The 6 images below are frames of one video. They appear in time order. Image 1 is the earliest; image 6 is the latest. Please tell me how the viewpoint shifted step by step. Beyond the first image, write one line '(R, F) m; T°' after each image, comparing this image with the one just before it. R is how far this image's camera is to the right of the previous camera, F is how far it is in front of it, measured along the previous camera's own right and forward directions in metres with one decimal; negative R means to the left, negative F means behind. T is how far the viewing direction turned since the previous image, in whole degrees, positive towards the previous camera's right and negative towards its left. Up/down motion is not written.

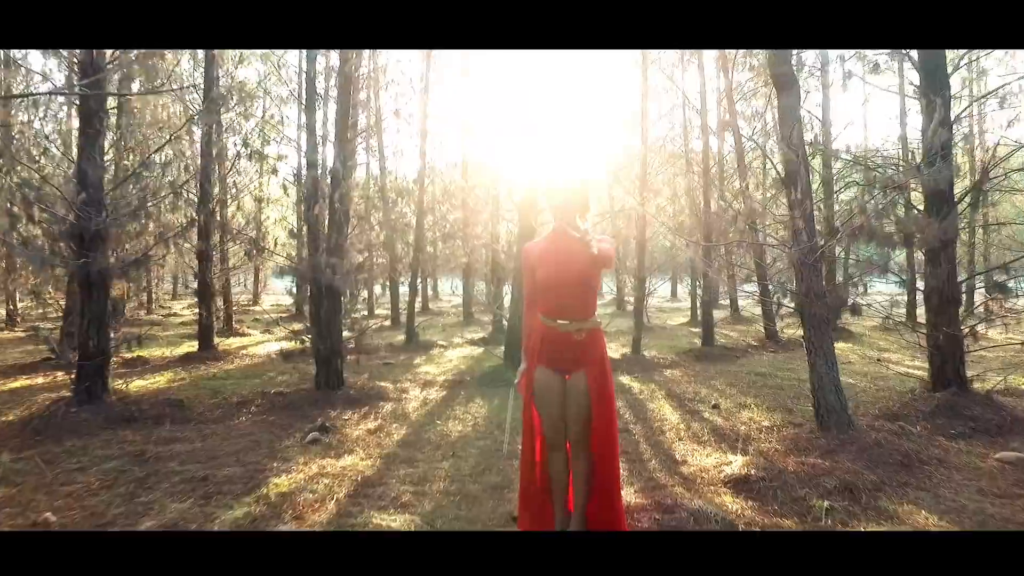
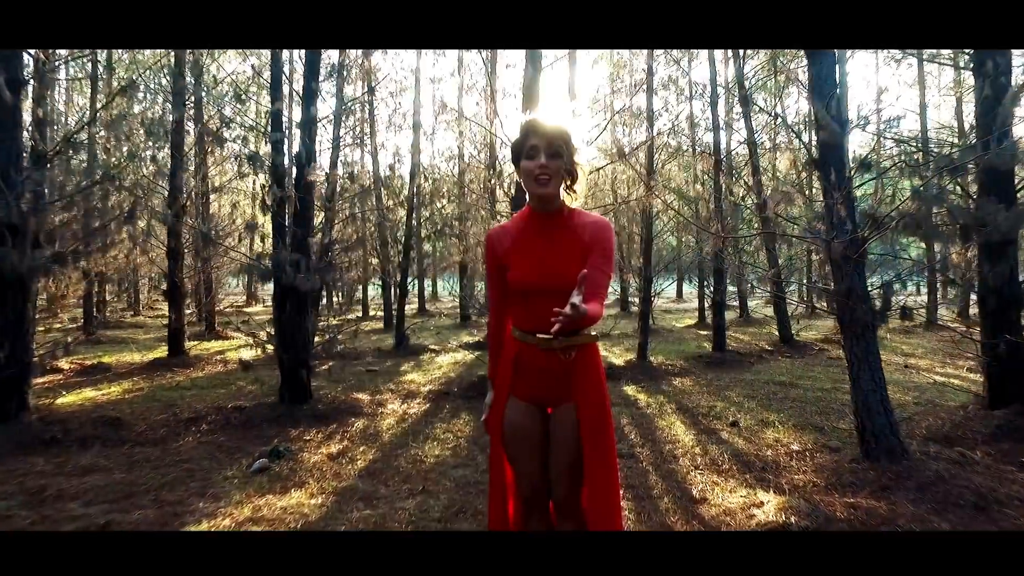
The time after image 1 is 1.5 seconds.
(+0.1, +0.8) m; 0°
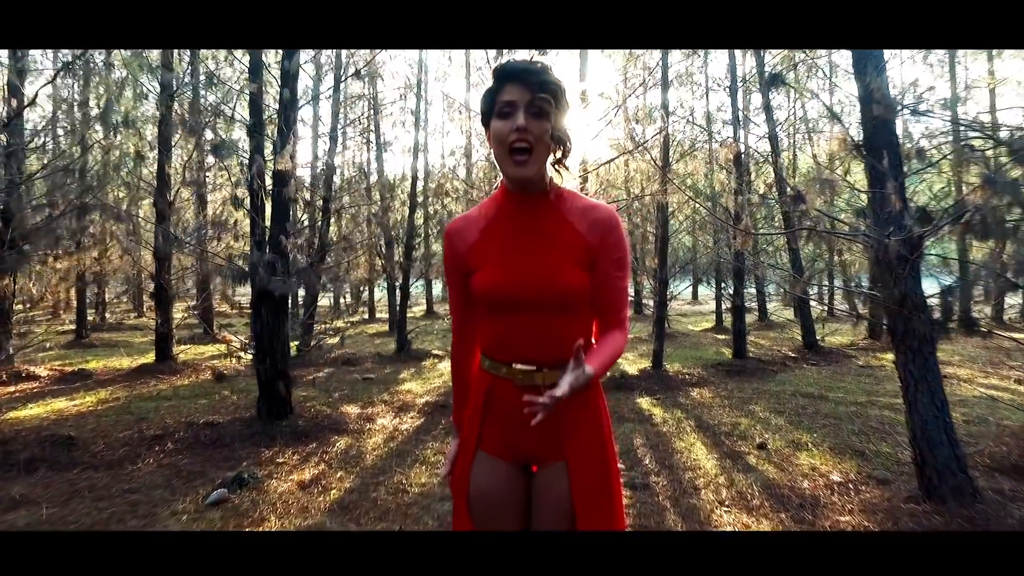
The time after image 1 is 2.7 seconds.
(+0.1, +0.6) m; -1°
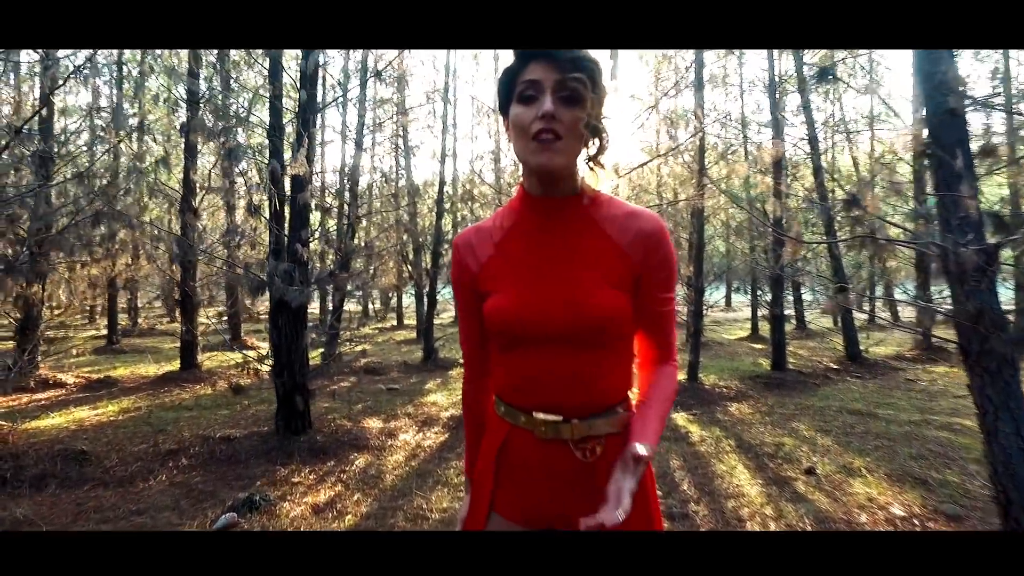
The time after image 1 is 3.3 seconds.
(0.0, +0.3) m; -3°
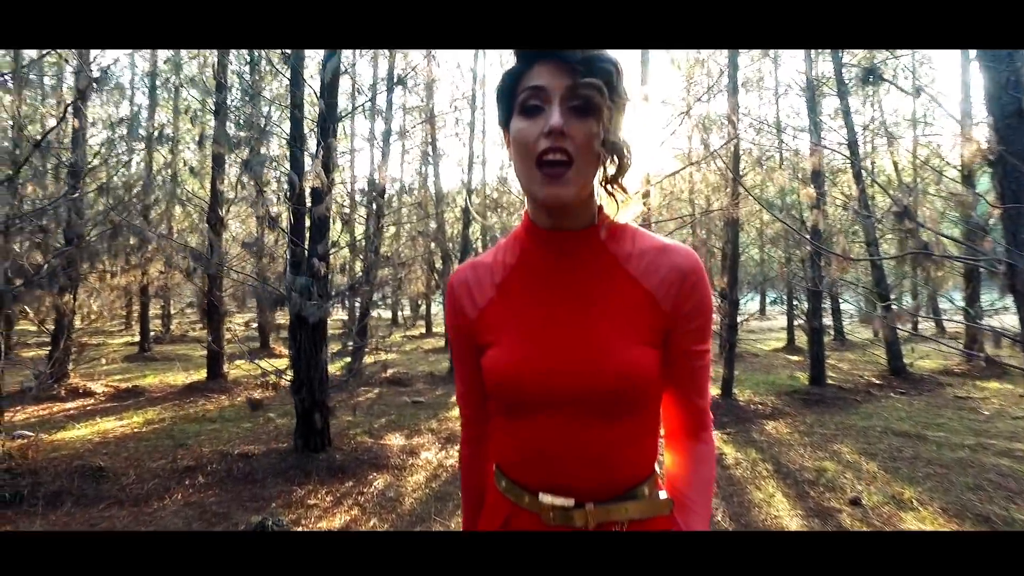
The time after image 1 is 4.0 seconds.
(0.0, +0.2) m; -3°
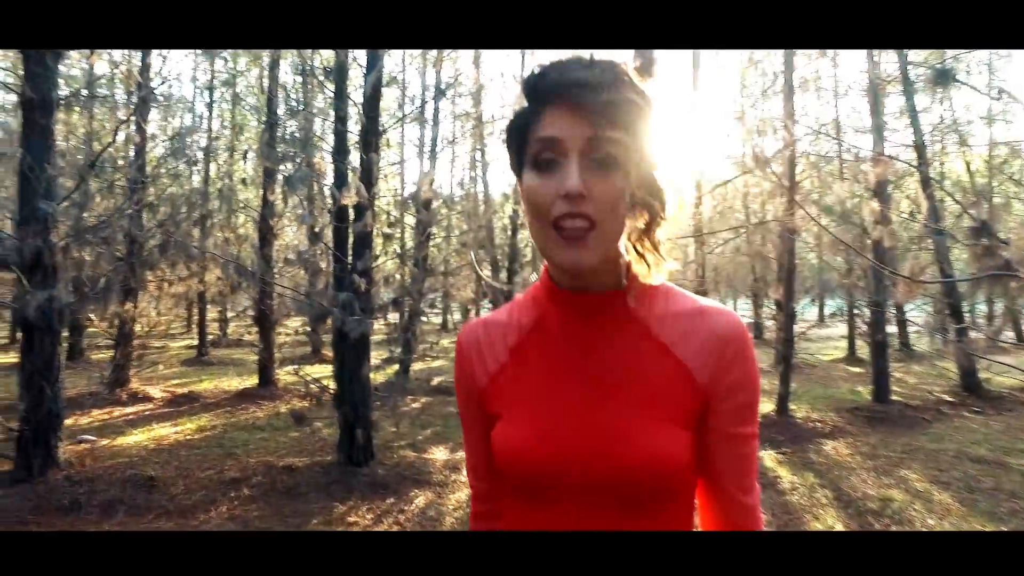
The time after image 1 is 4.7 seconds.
(0.0, +0.1) m; -4°
